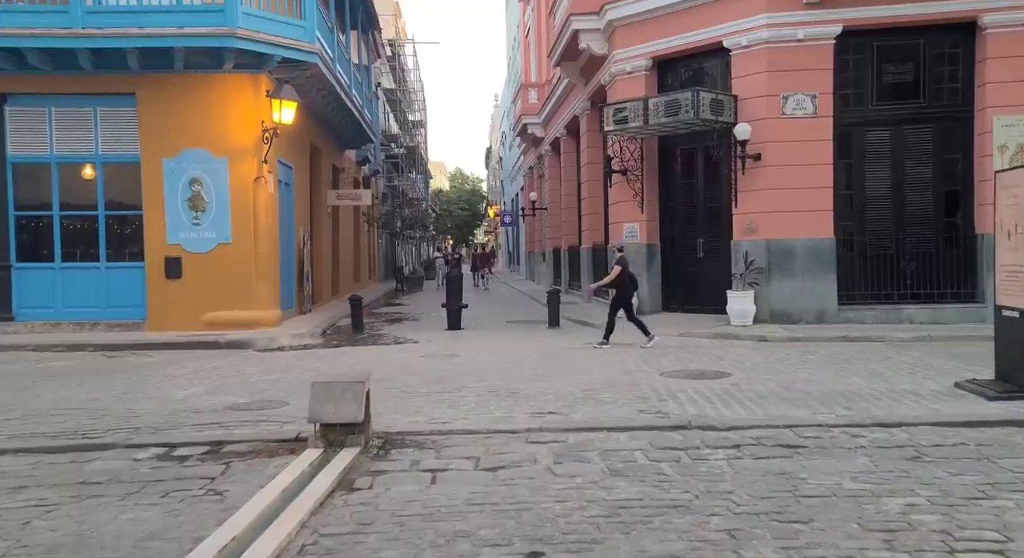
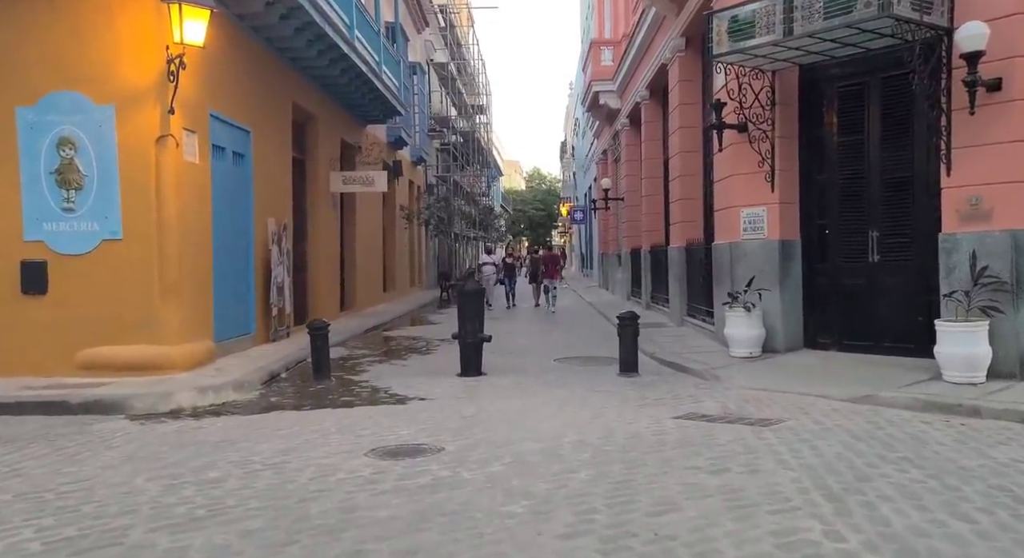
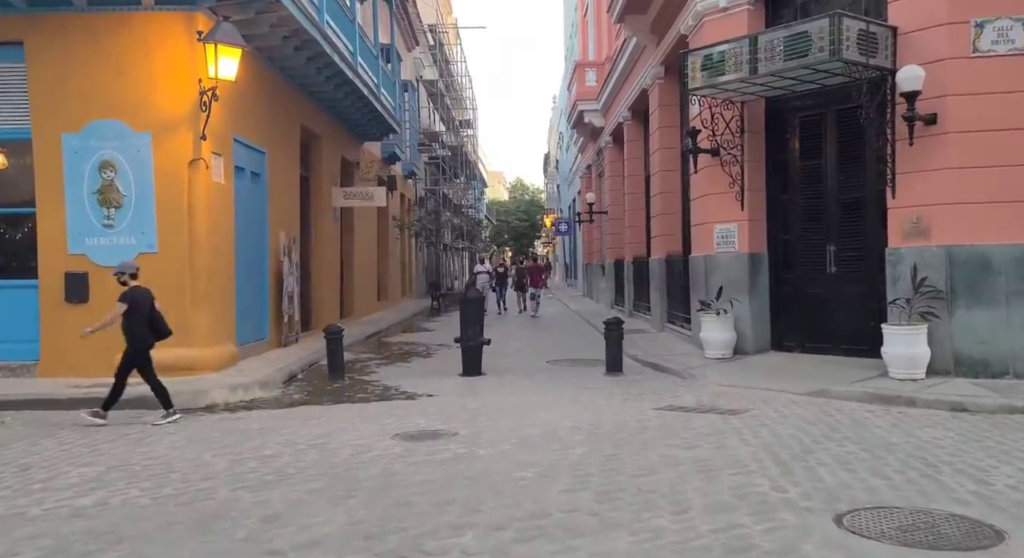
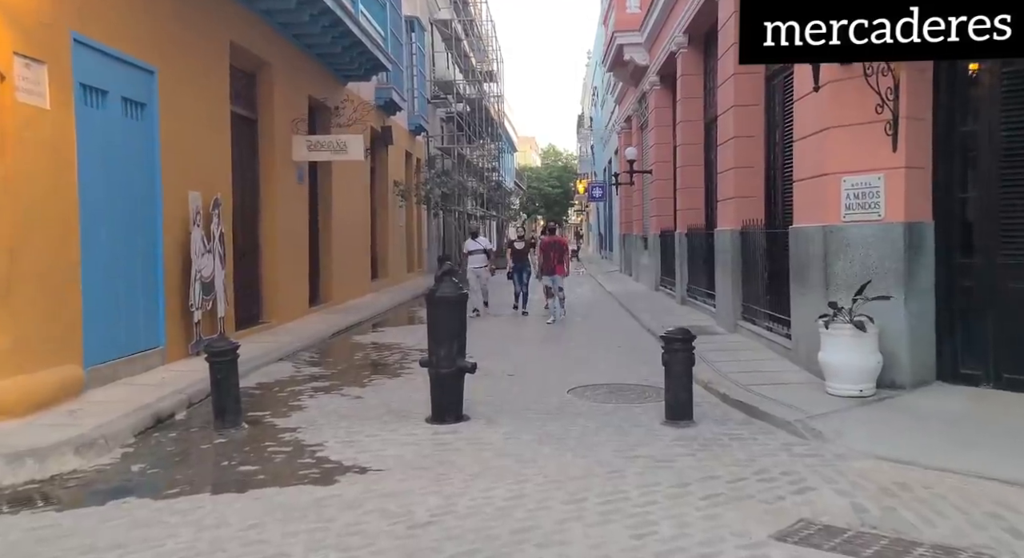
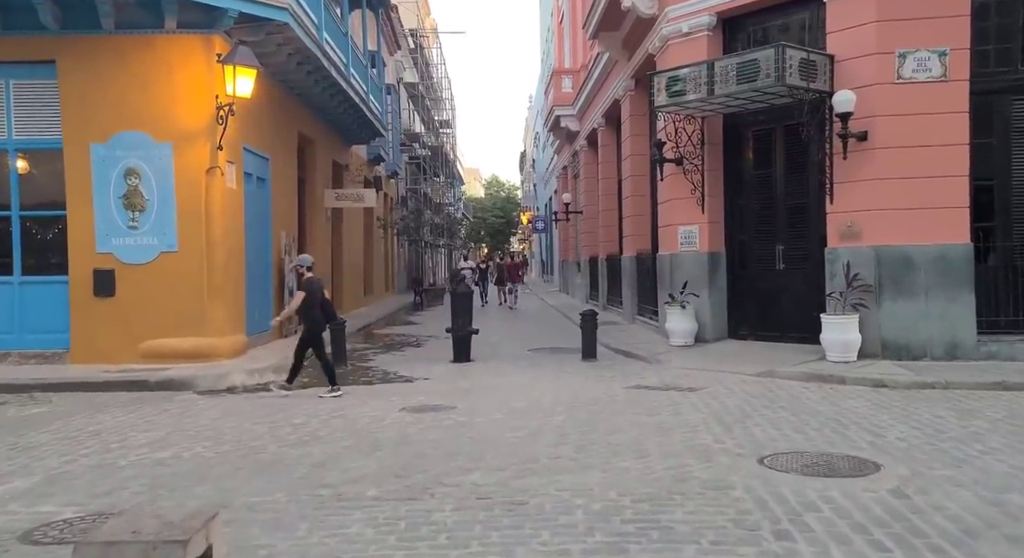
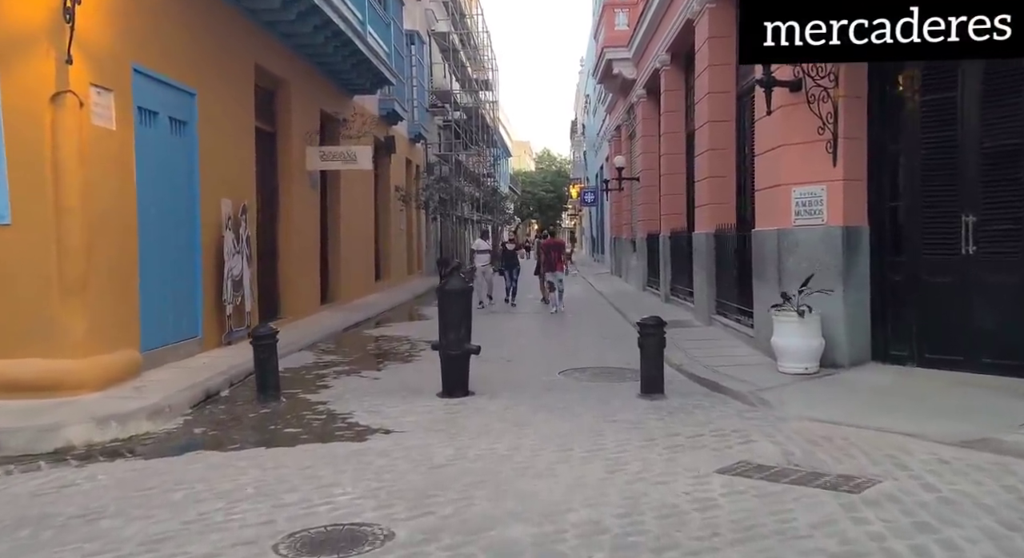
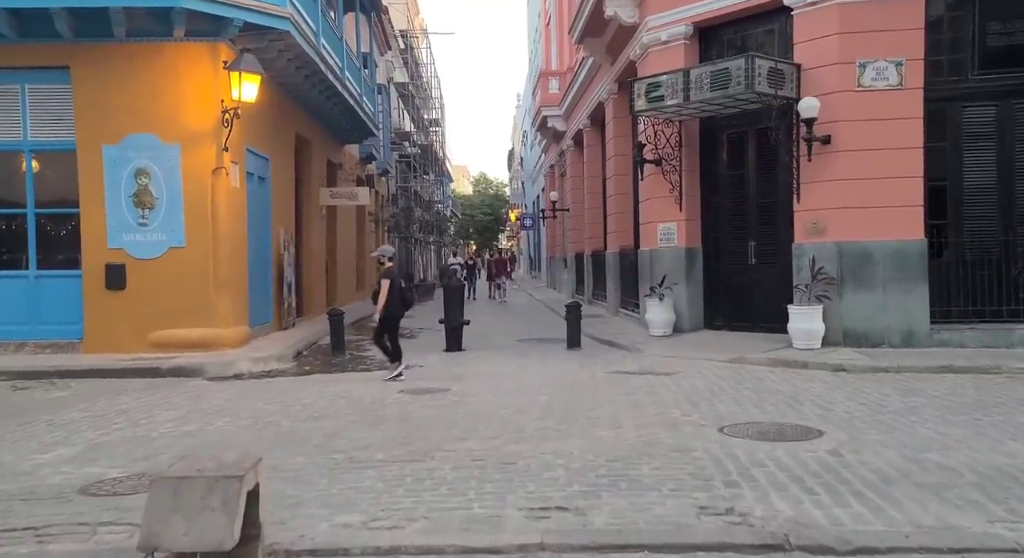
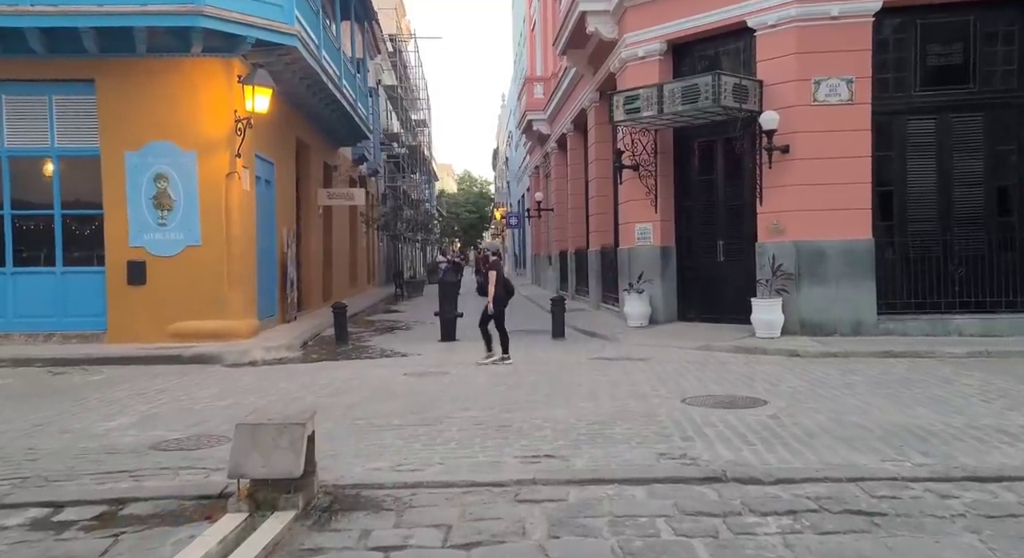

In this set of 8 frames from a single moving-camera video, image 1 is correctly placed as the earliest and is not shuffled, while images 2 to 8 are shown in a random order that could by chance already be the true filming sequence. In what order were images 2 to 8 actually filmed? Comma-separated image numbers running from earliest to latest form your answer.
8, 7, 5, 3, 2, 6, 4
